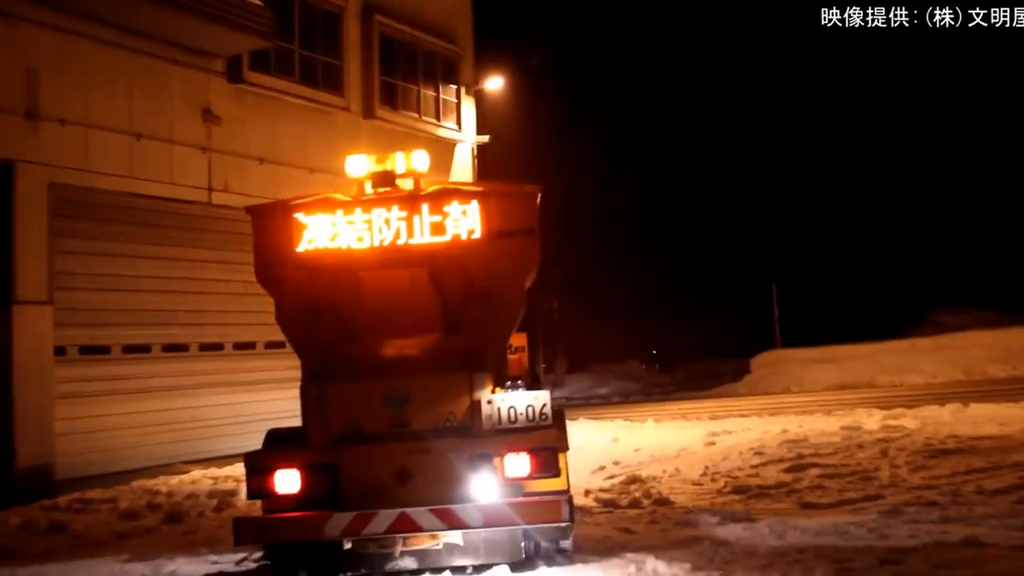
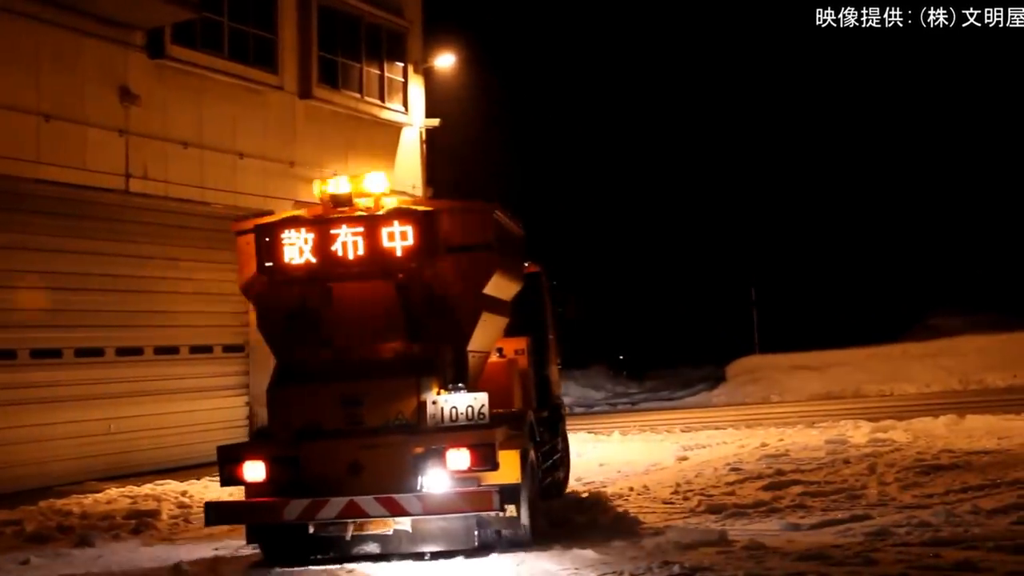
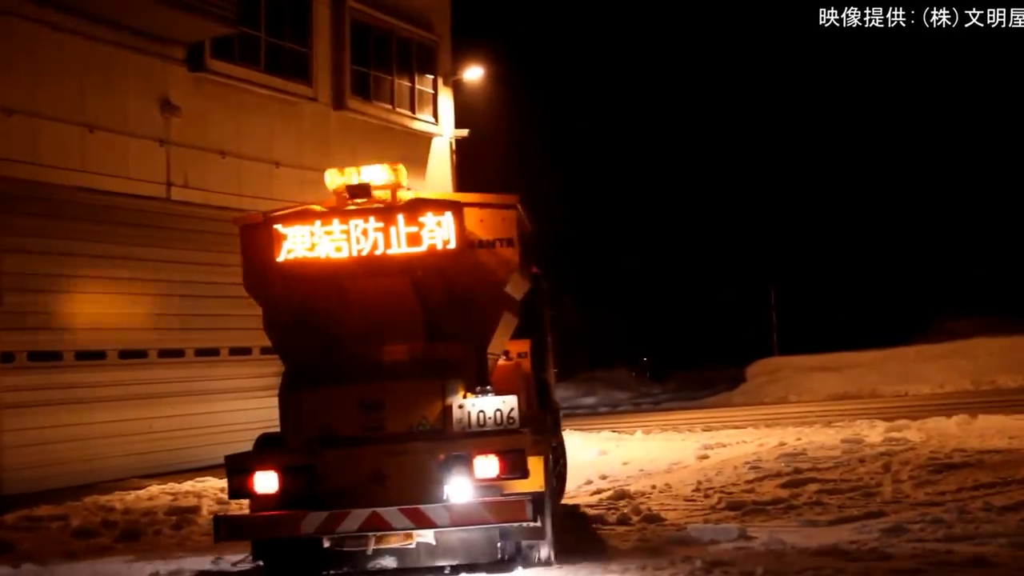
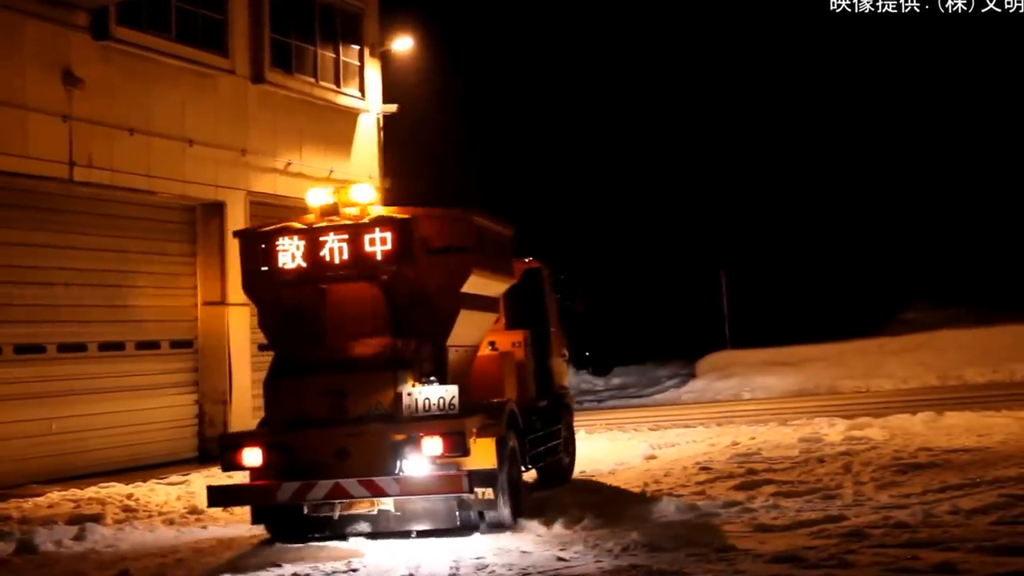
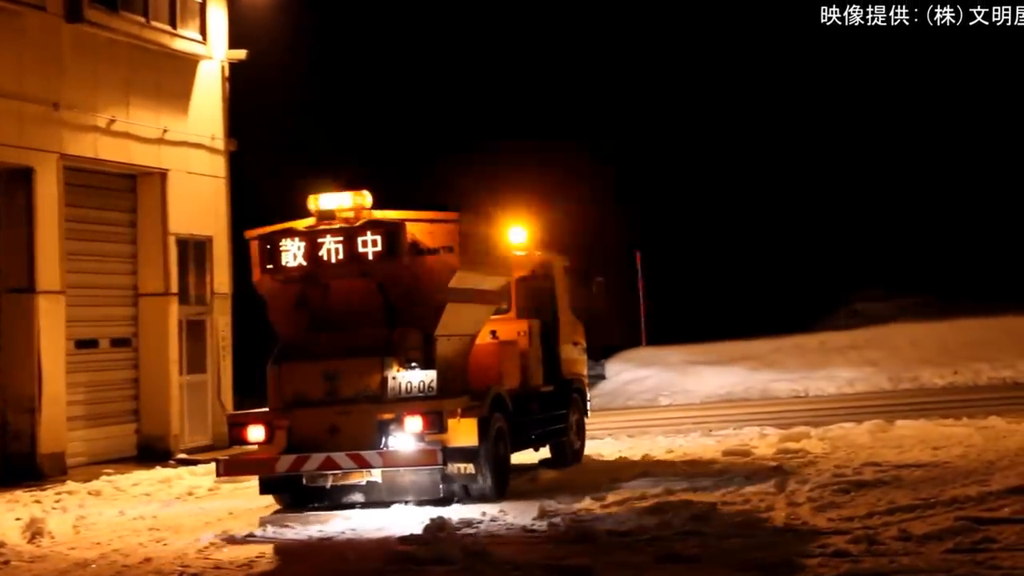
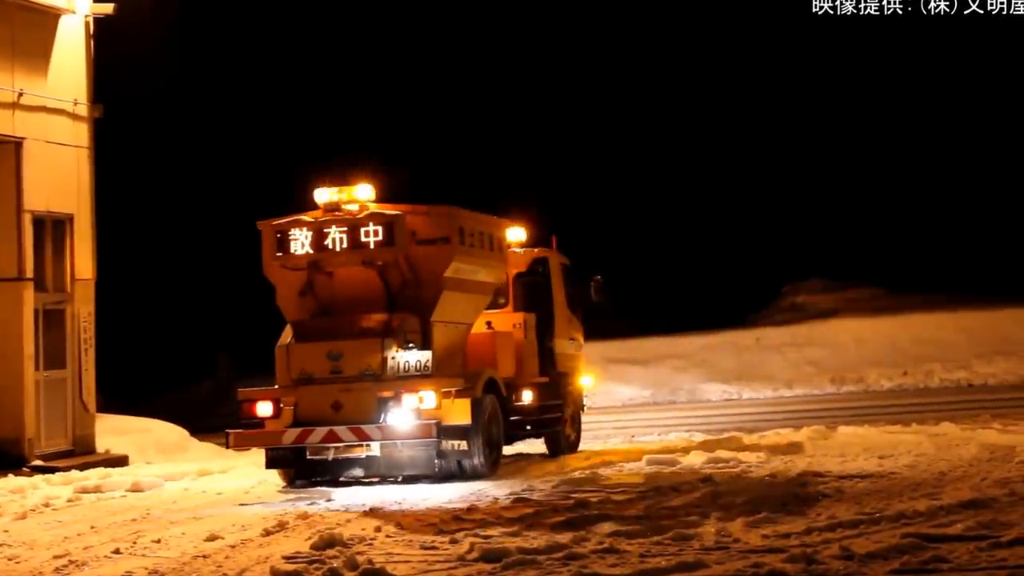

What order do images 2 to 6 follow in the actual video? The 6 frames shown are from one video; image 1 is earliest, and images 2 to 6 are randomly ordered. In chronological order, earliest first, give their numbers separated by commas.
3, 2, 4, 5, 6
